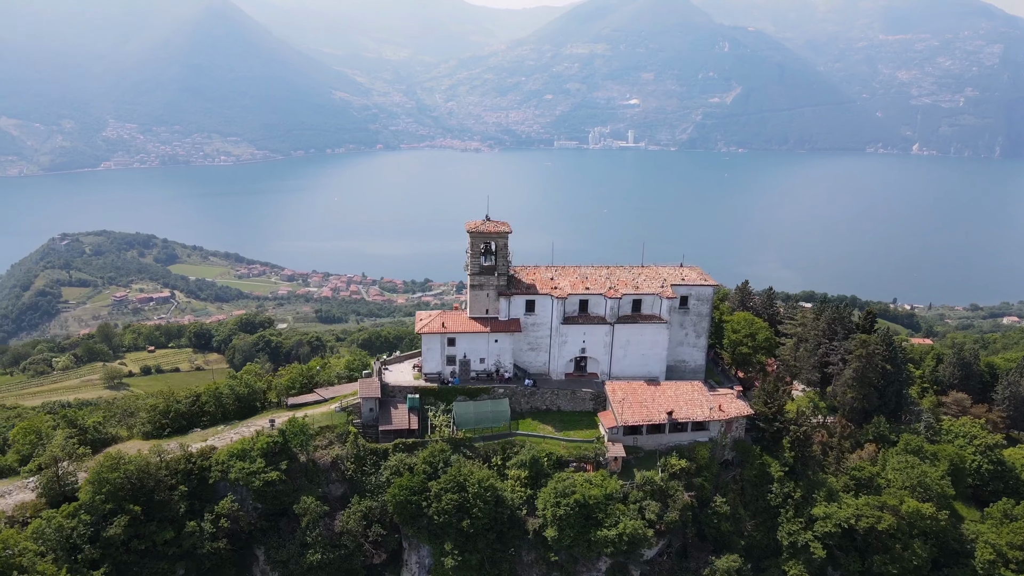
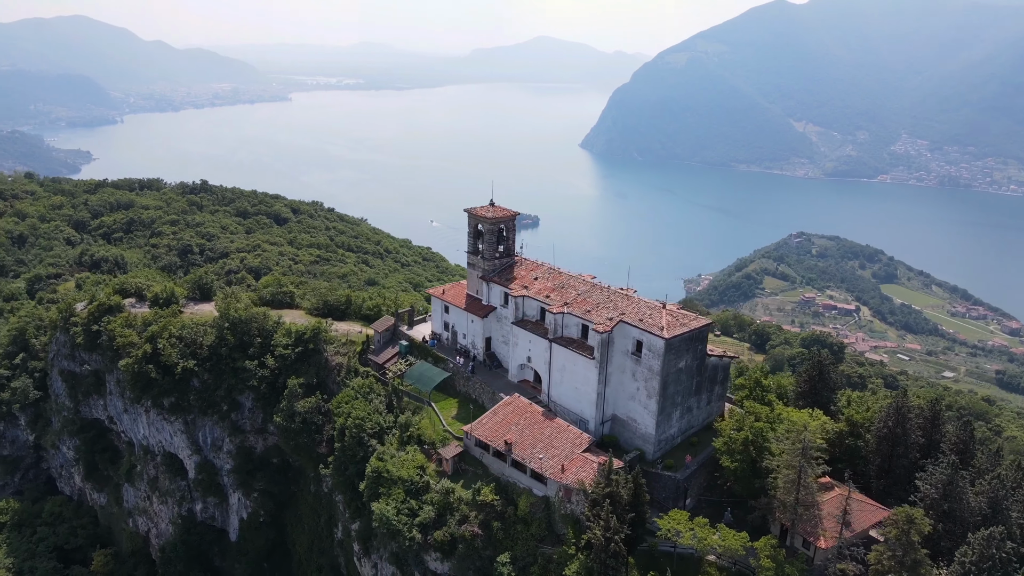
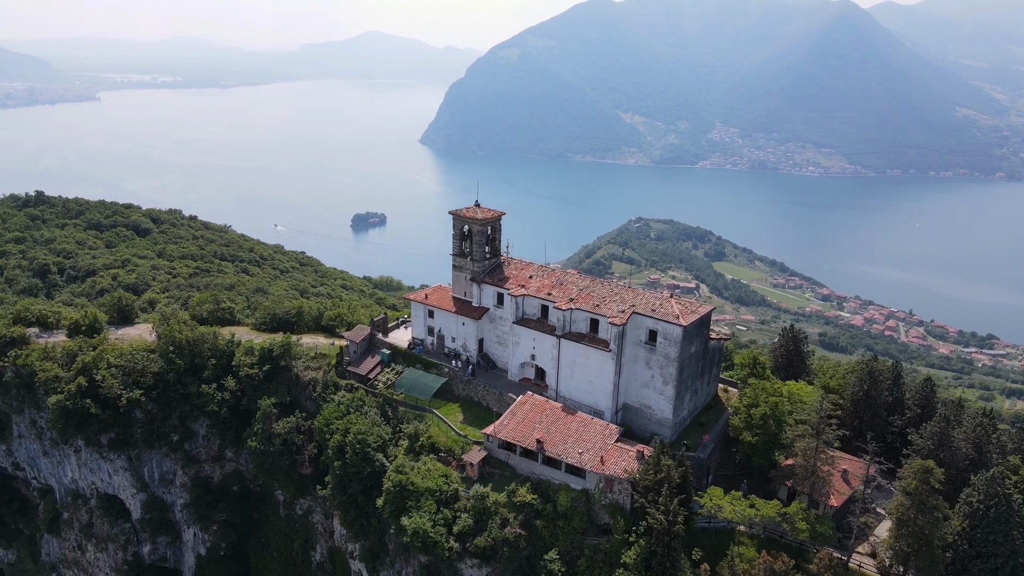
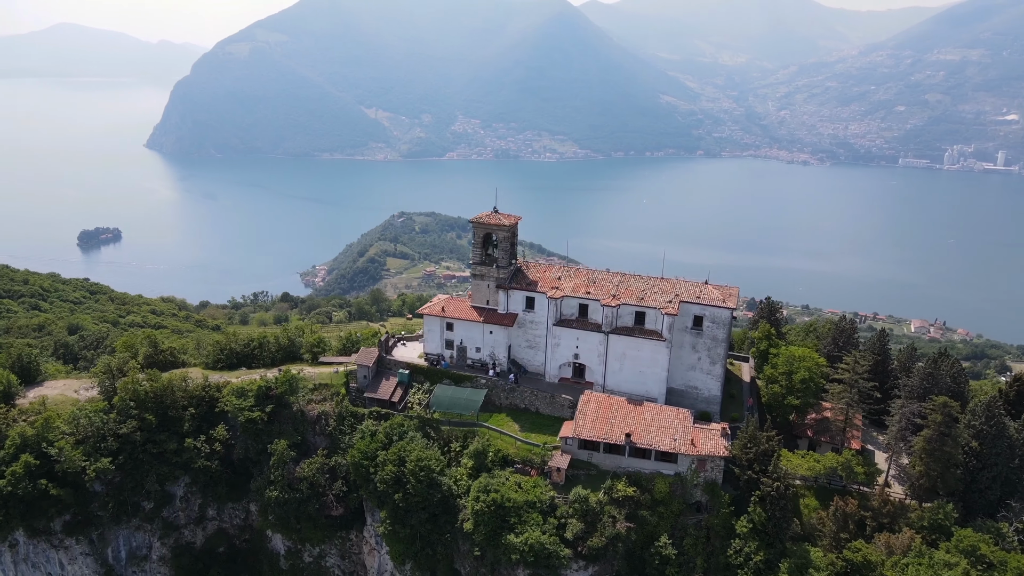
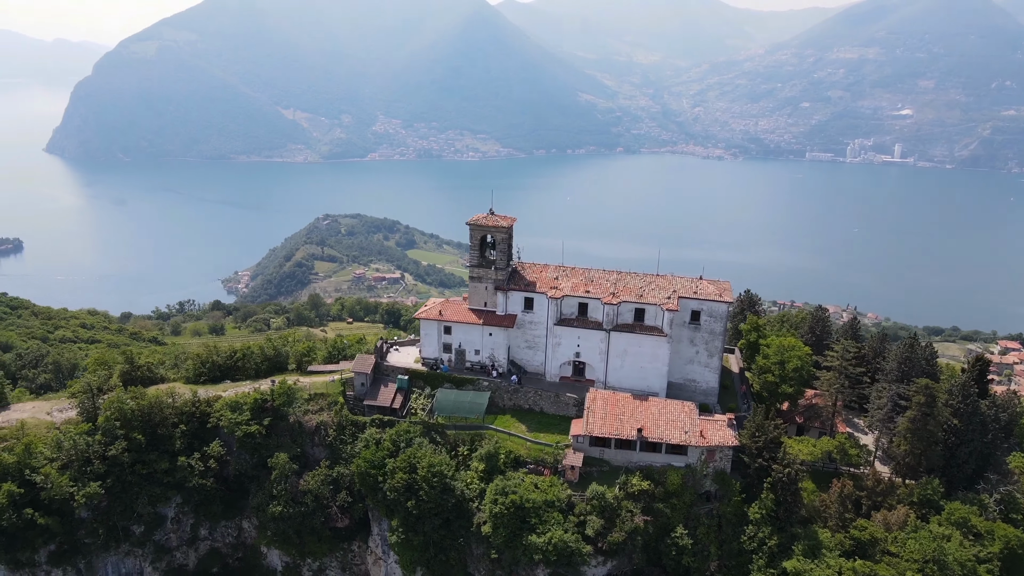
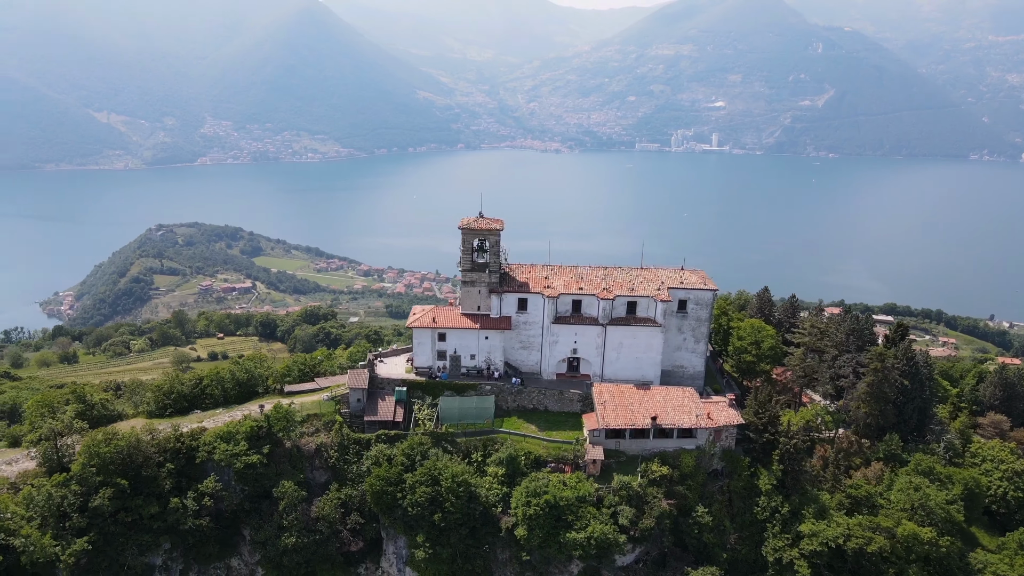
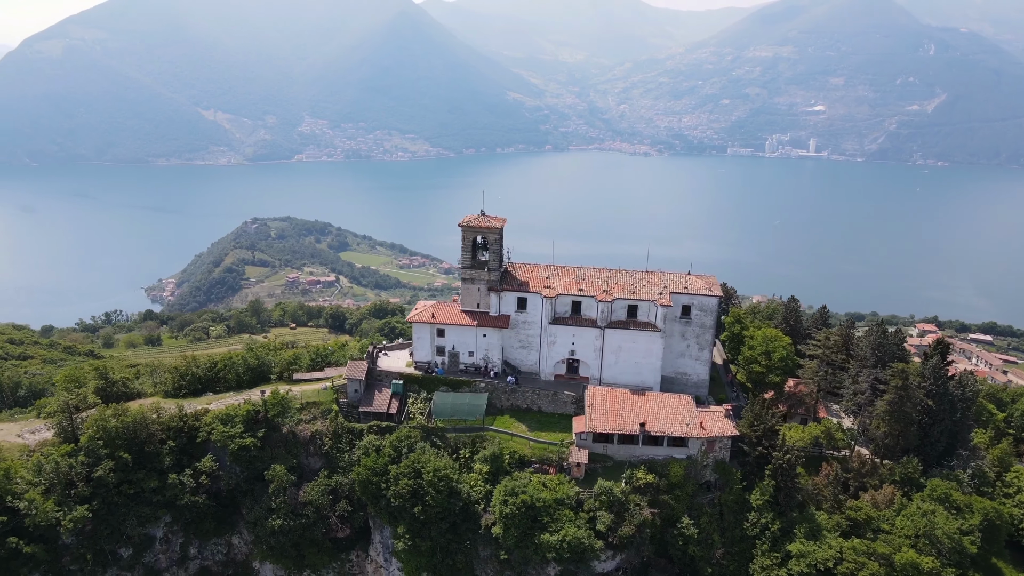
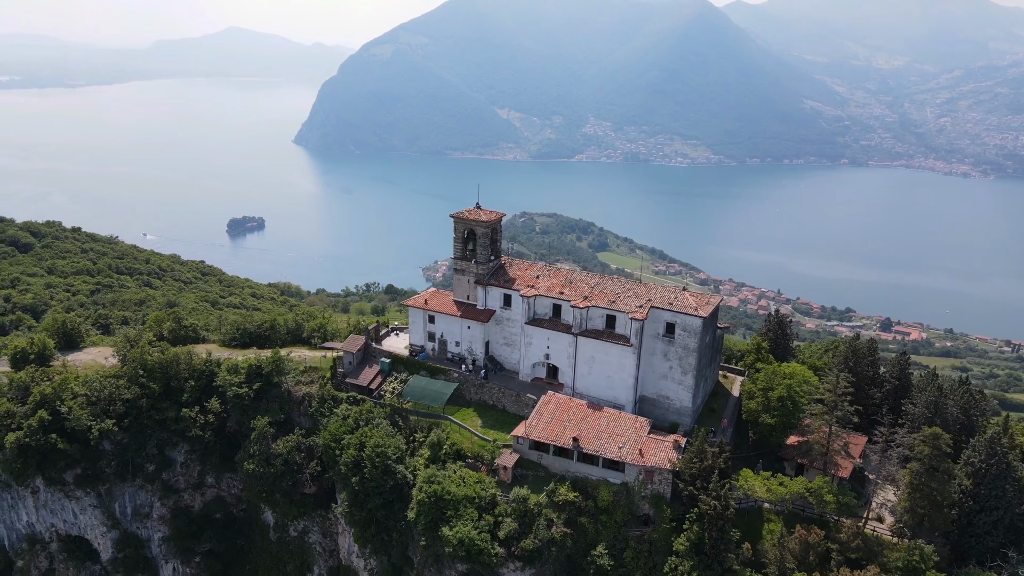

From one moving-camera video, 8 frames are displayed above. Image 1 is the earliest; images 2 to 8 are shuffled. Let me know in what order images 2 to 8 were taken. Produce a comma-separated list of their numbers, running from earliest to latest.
6, 7, 5, 4, 8, 3, 2
